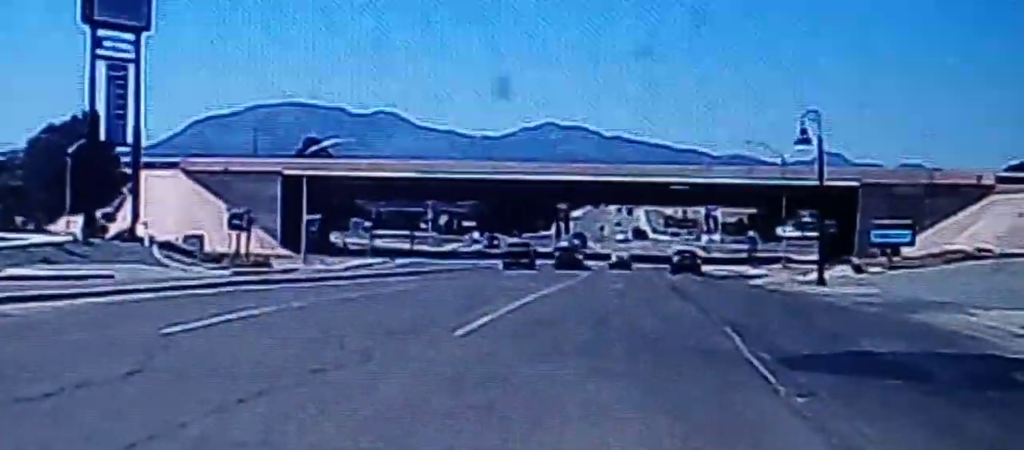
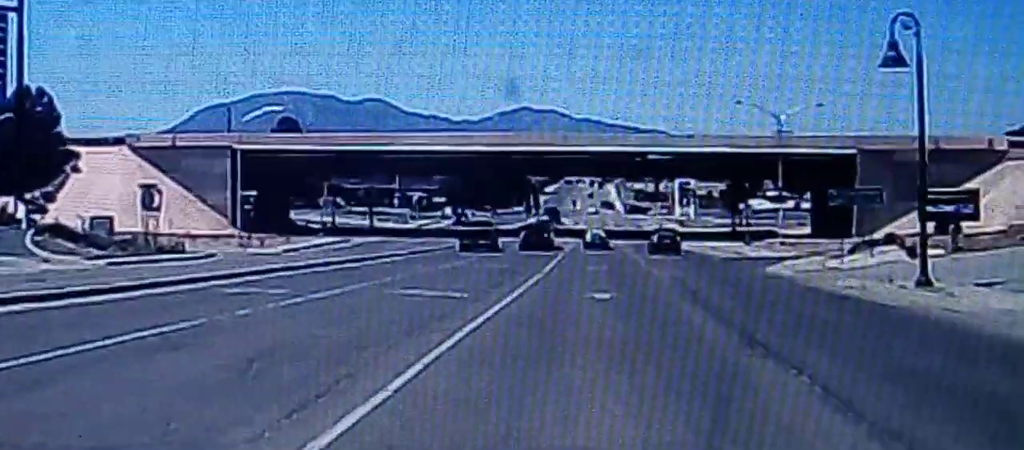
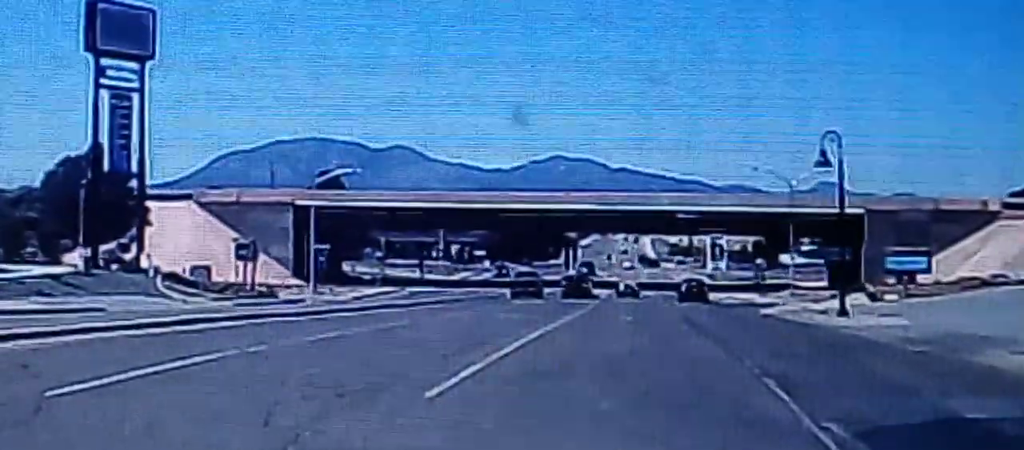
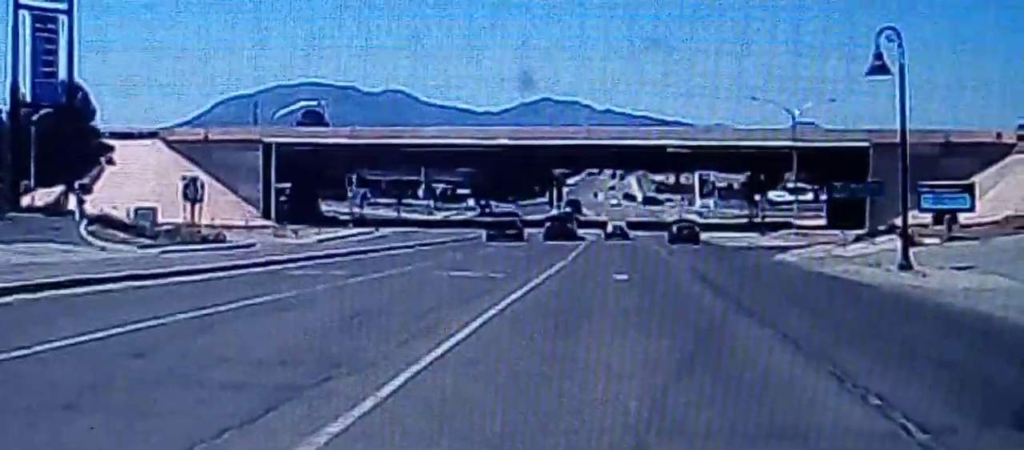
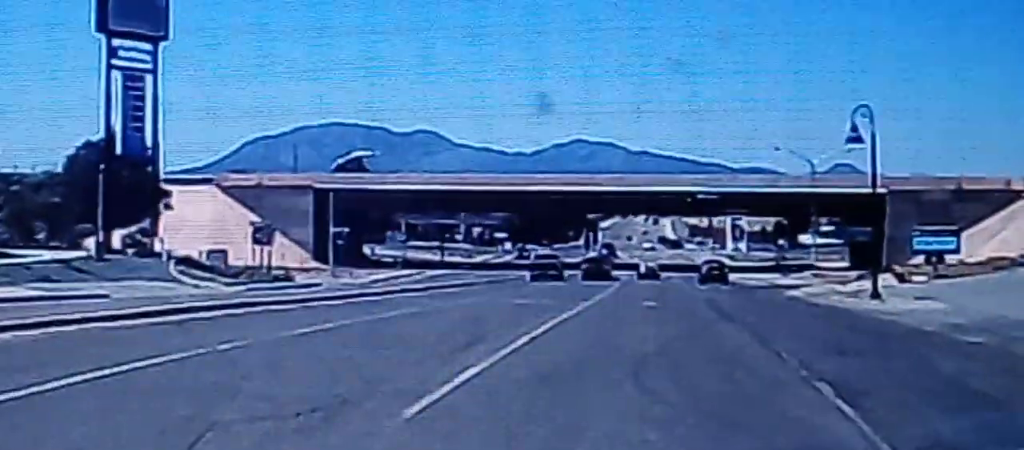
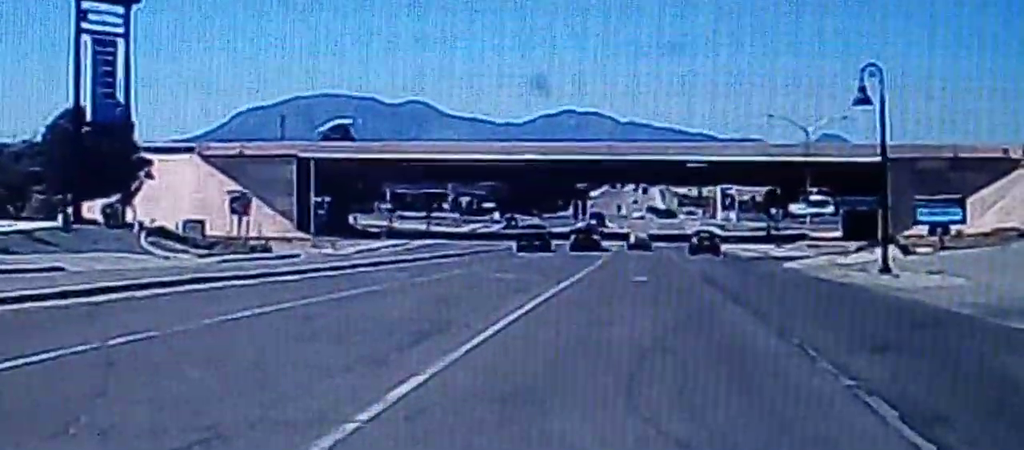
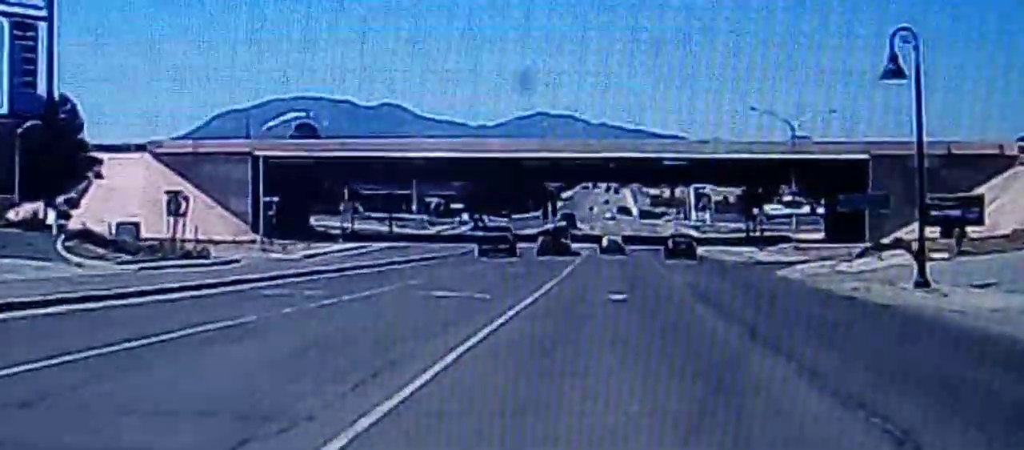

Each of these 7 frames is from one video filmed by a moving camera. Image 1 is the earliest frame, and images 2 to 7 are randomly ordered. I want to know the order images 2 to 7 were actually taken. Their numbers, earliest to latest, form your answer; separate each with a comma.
3, 5, 6, 4, 7, 2
